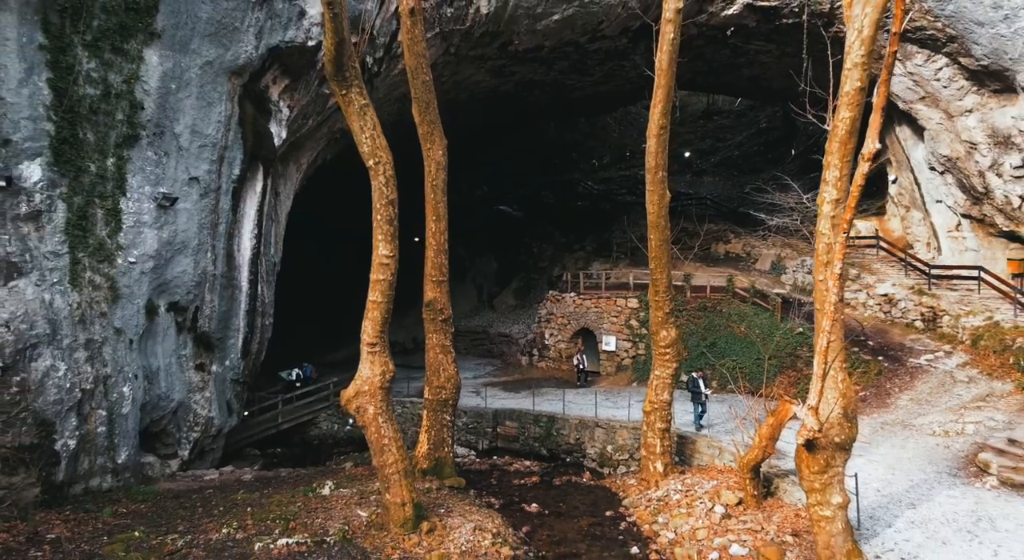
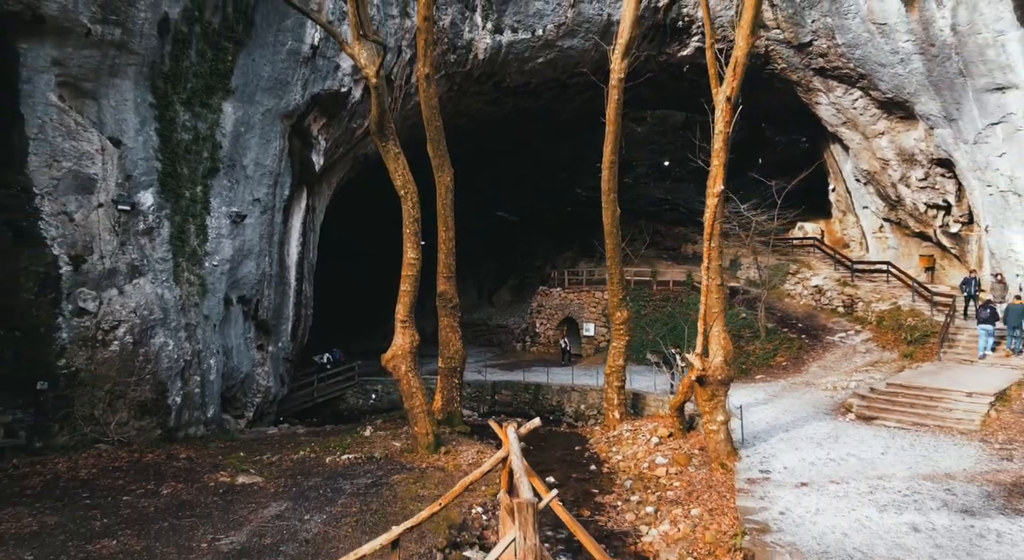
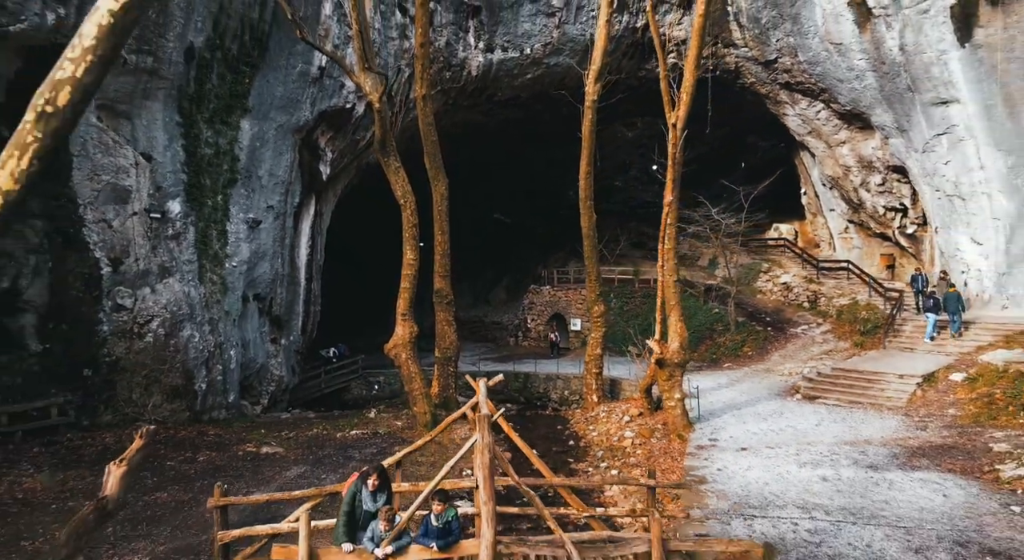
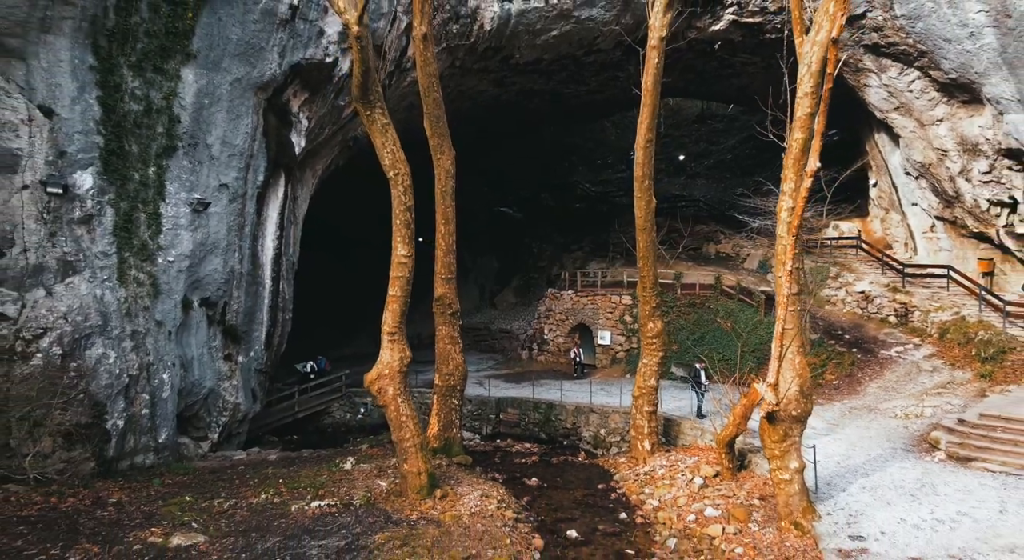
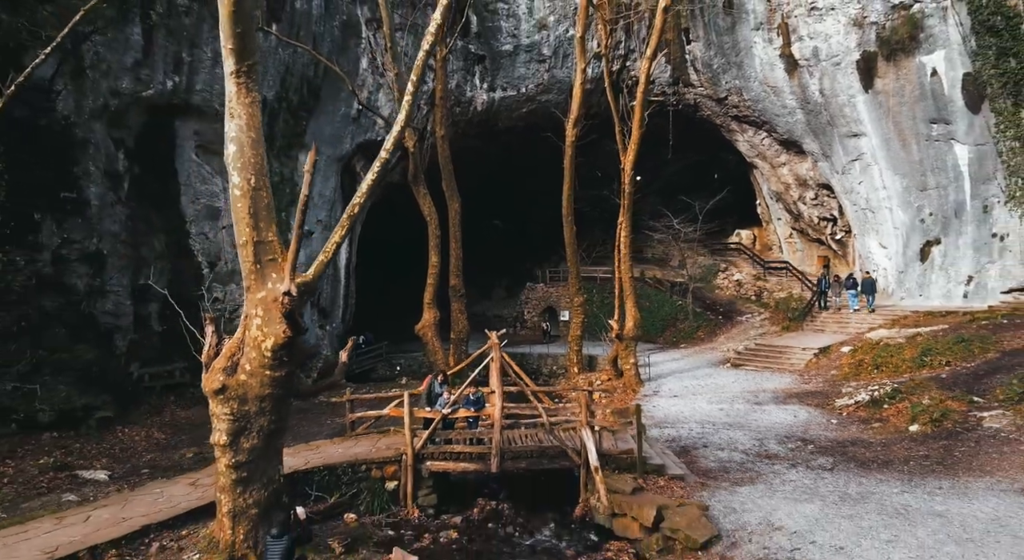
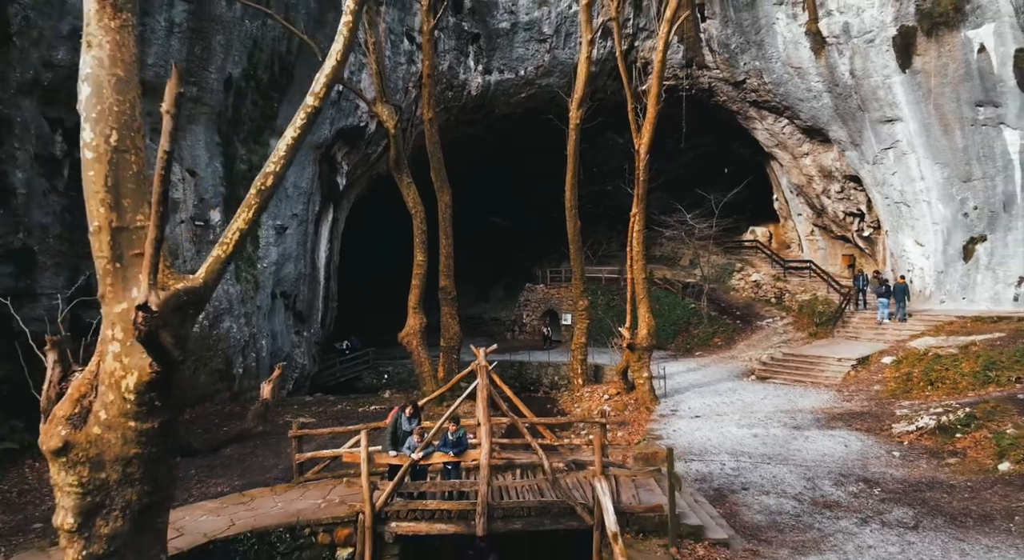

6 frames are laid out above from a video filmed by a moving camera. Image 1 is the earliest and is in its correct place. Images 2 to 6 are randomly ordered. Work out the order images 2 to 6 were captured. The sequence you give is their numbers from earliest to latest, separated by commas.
4, 2, 3, 6, 5
